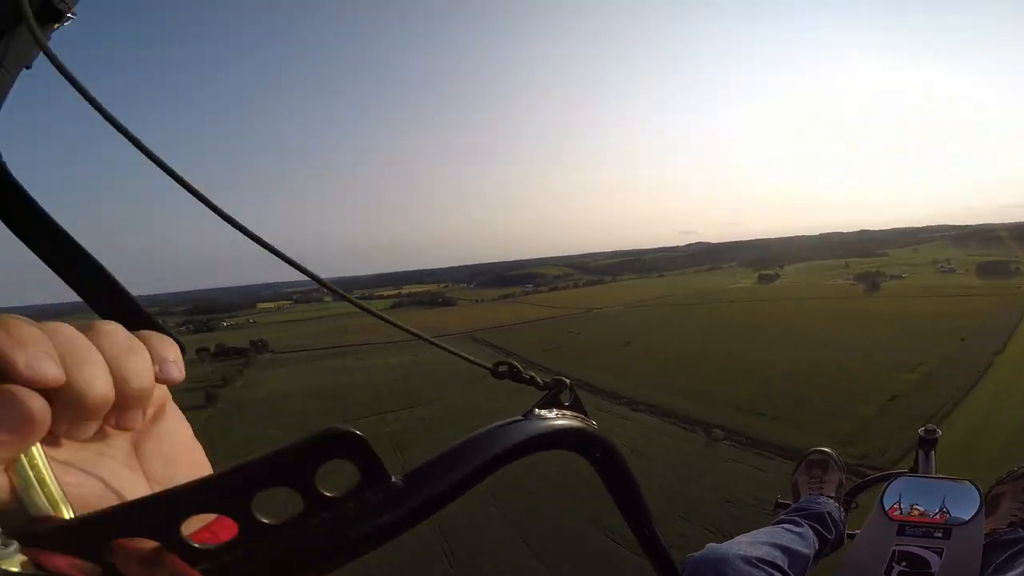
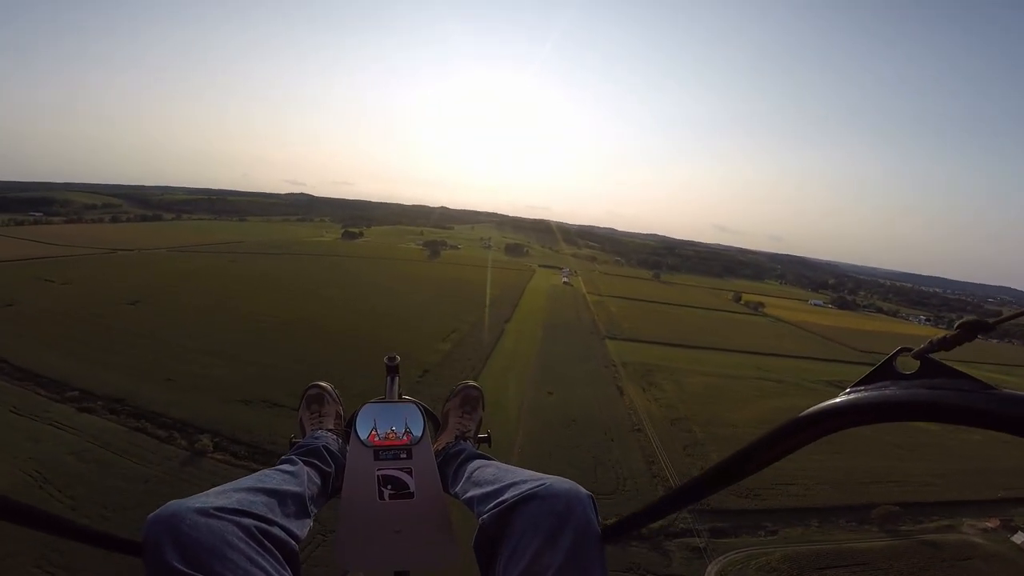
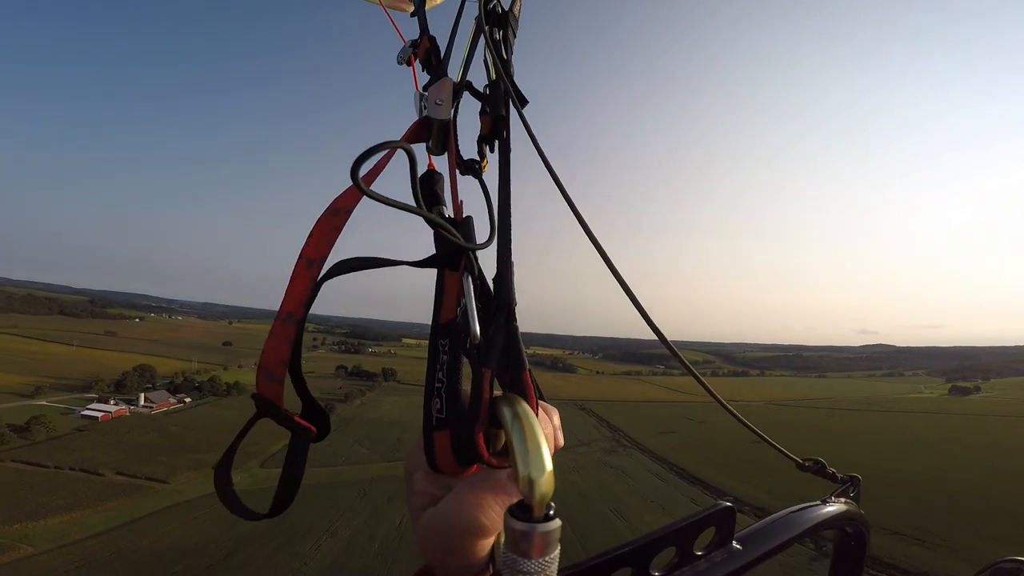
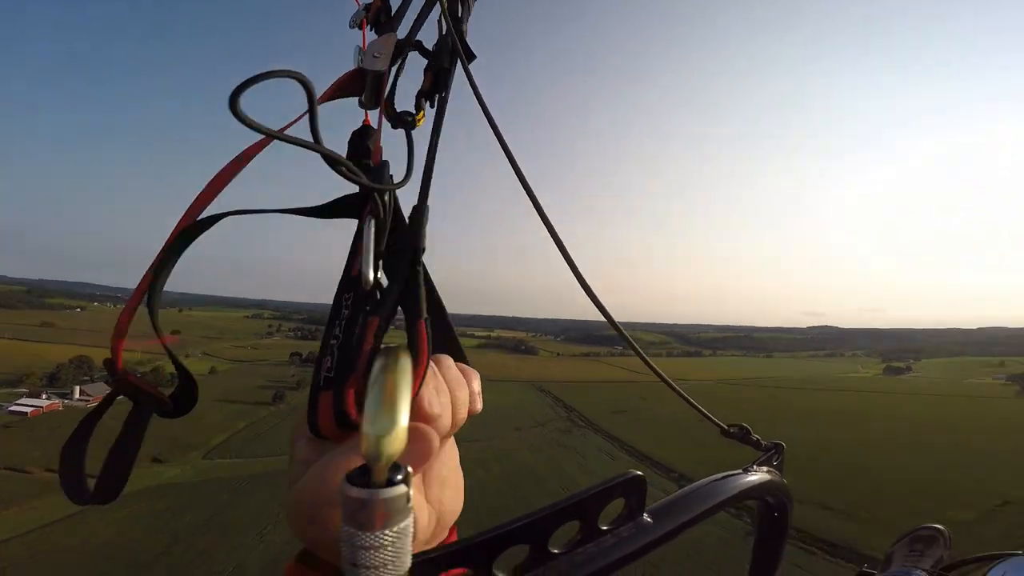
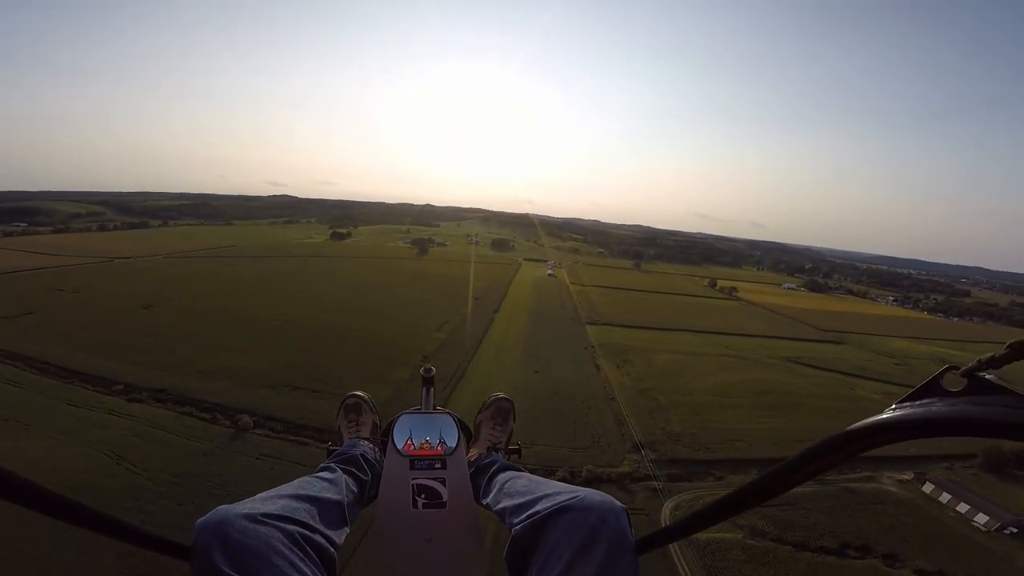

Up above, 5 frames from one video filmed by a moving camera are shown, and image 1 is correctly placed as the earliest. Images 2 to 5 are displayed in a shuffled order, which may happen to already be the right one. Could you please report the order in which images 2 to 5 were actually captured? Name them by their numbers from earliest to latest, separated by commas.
3, 4, 5, 2
